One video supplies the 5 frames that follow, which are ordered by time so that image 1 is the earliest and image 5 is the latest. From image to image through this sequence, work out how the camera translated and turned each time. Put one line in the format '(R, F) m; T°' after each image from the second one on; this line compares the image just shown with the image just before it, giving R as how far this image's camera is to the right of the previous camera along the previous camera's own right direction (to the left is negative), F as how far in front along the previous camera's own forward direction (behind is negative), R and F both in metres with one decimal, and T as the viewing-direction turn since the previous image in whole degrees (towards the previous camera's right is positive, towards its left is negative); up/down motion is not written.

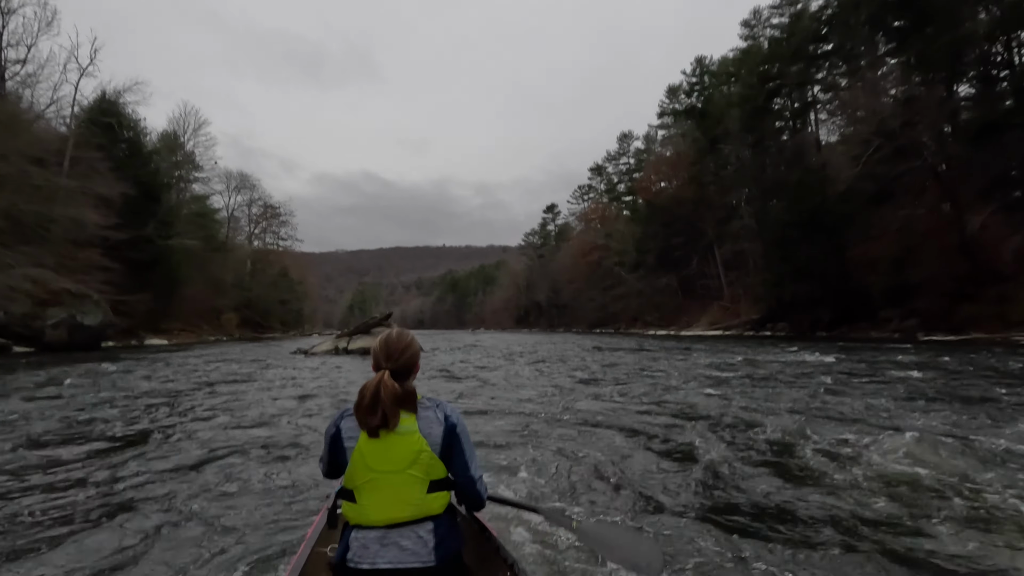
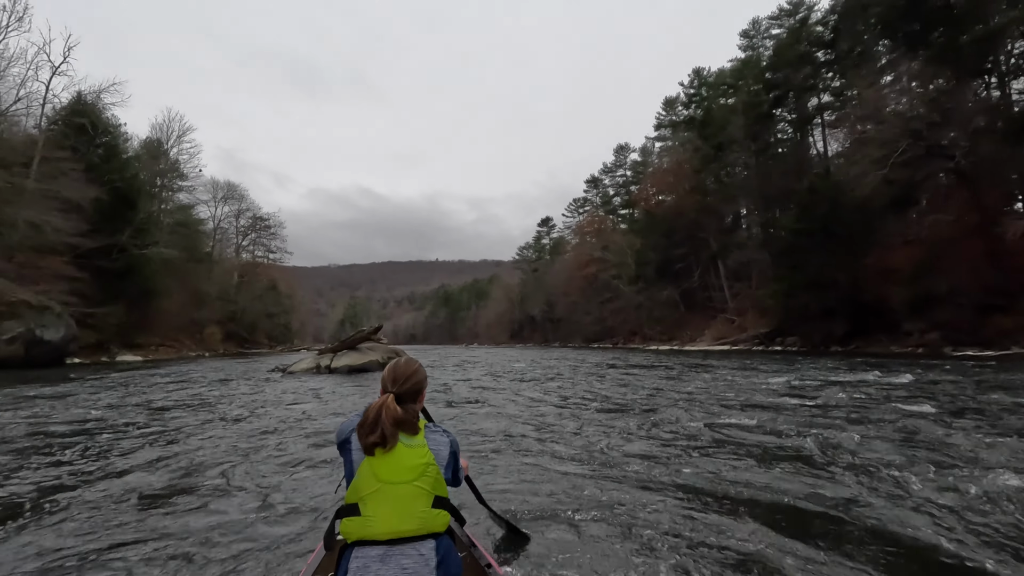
(-0.3, +1.6) m; +1°
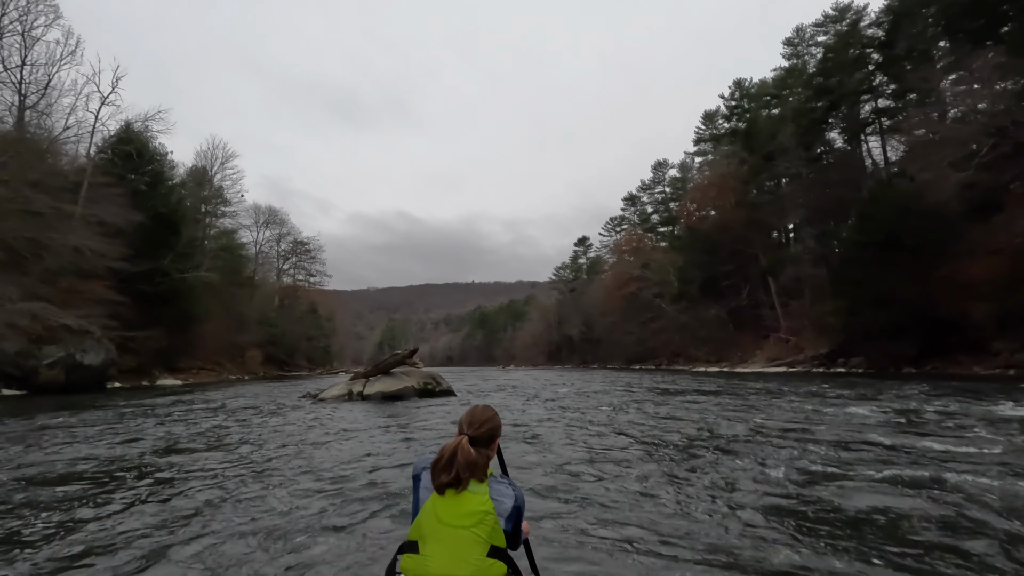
(-0.2, +1.0) m; -4°
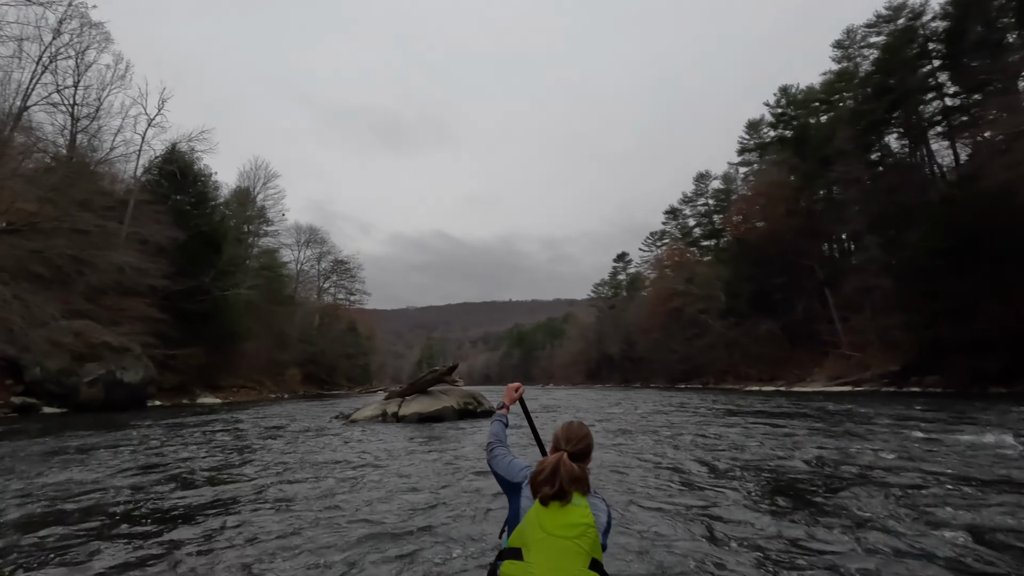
(-0.2, +1.0) m; -4°
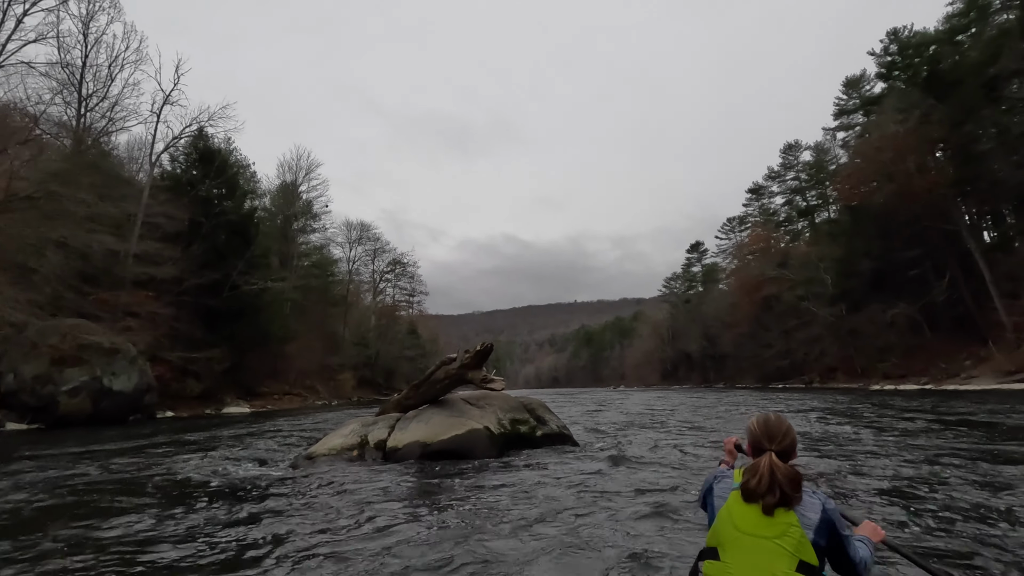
(-0.2, +4.8) m; -7°
